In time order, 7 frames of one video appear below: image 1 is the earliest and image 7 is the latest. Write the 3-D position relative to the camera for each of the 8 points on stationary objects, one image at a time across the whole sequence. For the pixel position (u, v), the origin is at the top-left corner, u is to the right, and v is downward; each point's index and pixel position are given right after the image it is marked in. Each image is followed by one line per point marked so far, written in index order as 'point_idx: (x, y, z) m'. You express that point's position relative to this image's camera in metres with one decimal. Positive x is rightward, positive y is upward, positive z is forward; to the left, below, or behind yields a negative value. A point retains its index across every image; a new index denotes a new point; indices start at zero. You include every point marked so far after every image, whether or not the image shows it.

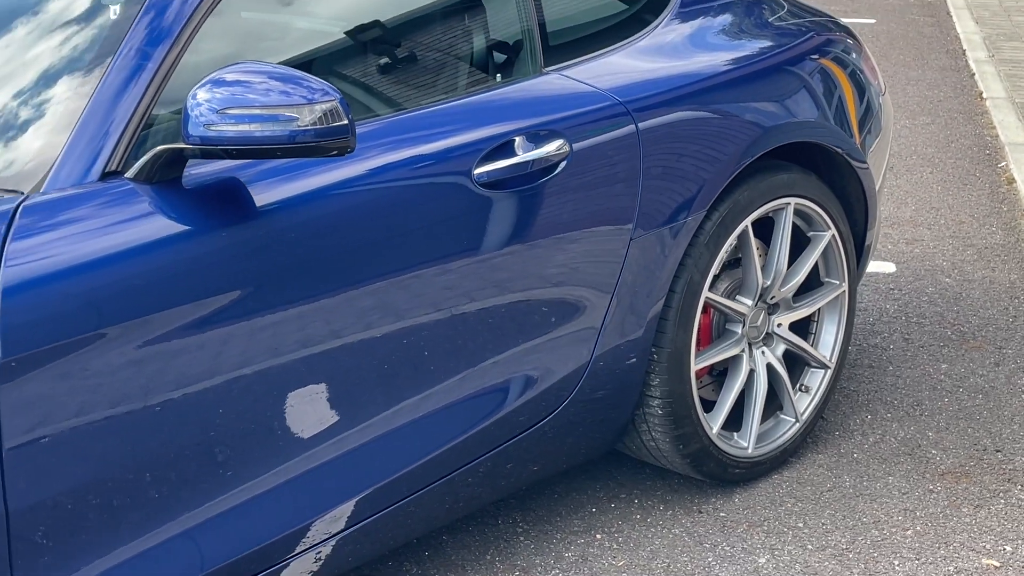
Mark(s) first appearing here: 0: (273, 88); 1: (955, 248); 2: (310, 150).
0: (-0.3, +0.3, +1.8) m
1: (+1.3, +0.1, +4.2) m
2: (-0.3, +0.2, +1.9) m
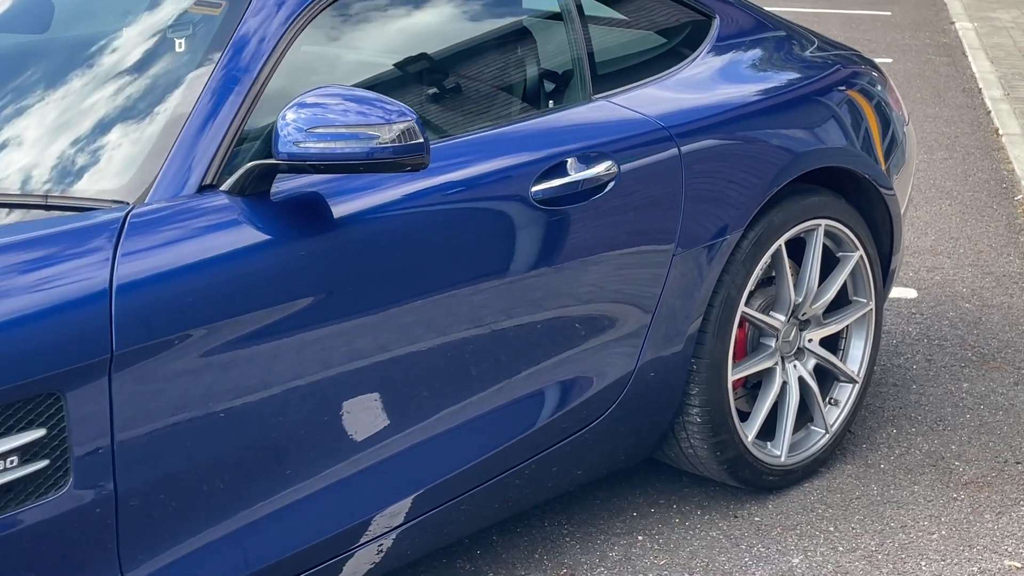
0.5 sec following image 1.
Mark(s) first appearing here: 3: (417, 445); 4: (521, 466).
0: (-0.2, +0.3, +2.0) m
1: (+1.4, 0.0, +4.3) m
2: (-0.2, +0.2, +2.0) m
3: (-0.2, -0.2, +2.3) m
4: (0.0, -0.3, +2.5) m
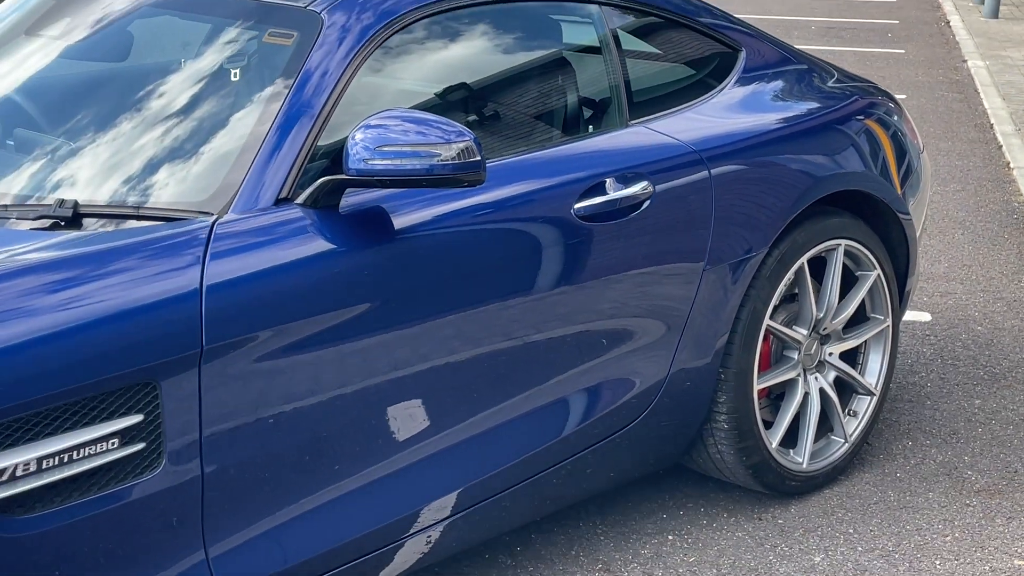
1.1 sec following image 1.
0: (-0.1, +0.2, +2.2) m
1: (+1.5, 0.0, +4.5) m
2: (-0.1, +0.2, +2.2) m
3: (-0.1, -0.3, +2.5) m
4: (+0.1, -0.3, +2.7) m
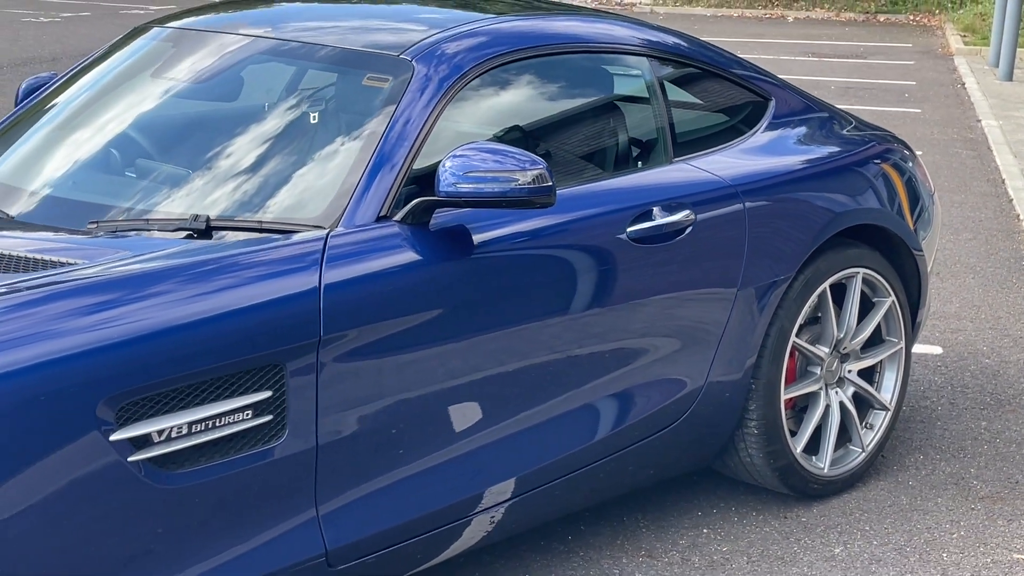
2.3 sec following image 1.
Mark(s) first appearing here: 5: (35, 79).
0: (0.0, +0.2, +2.6) m
1: (+1.6, -0.2, +4.8) m
2: (0.0, +0.2, +2.6) m
3: (0.0, -0.3, +2.8) m
4: (+0.2, -0.4, +3.1) m
5: (-1.2, +0.5, +3.7) m
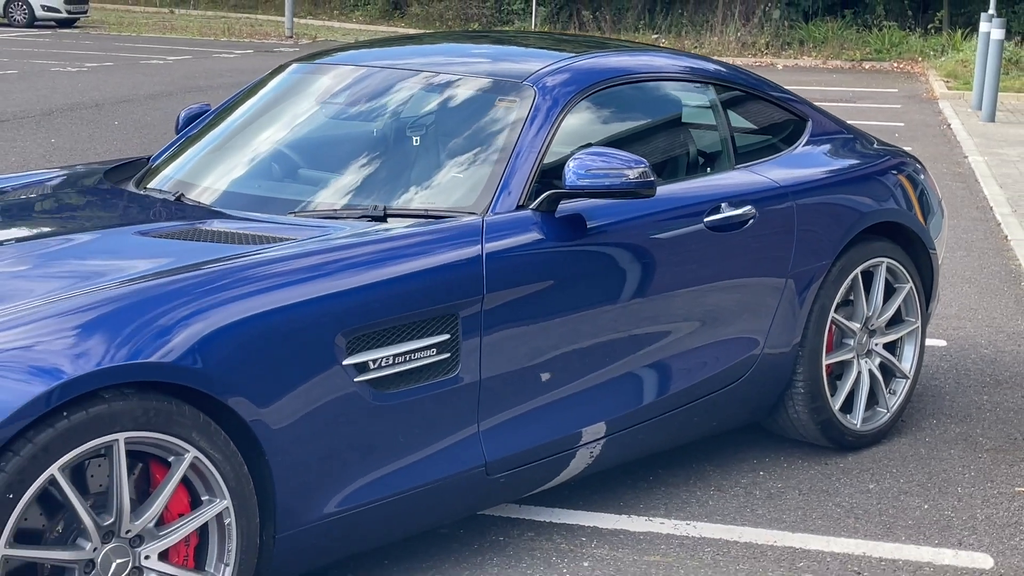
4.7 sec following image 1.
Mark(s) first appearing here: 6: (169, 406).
0: (+0.2, +0.3, +3.3) m
1: (+1.8, -0.2, +5.6) m
2: (+0.3, +0.2, +3.3) m
3: (+0.3, -0.2, +3.5) m
4: (+0.4, -0.3, +3.7) m
5: (-1.0, +0.5, +4.4) m
6: (-0.6, -0.2, +2.5) m
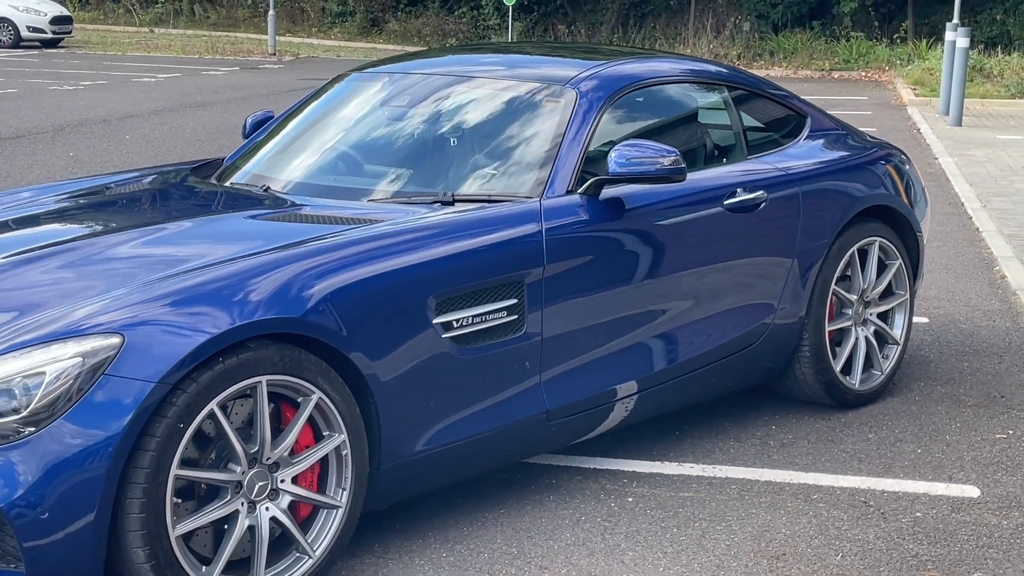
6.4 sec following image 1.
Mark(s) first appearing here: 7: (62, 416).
0: (+0.4, +0.4, +3.8) m
1: (+1.9, -0.1, +6.1) m
2: (+0.4, +0.3, +3.8) m
3: (+0.4, -0.2, +4.1) m
4: (+0.6, -0.2, +4.3) m
5: (-0.9, +0.6, +4.9) m
6: (-0.4, -0.1, +3.1) m
7: (-0.8, -0.2, +2.7) m
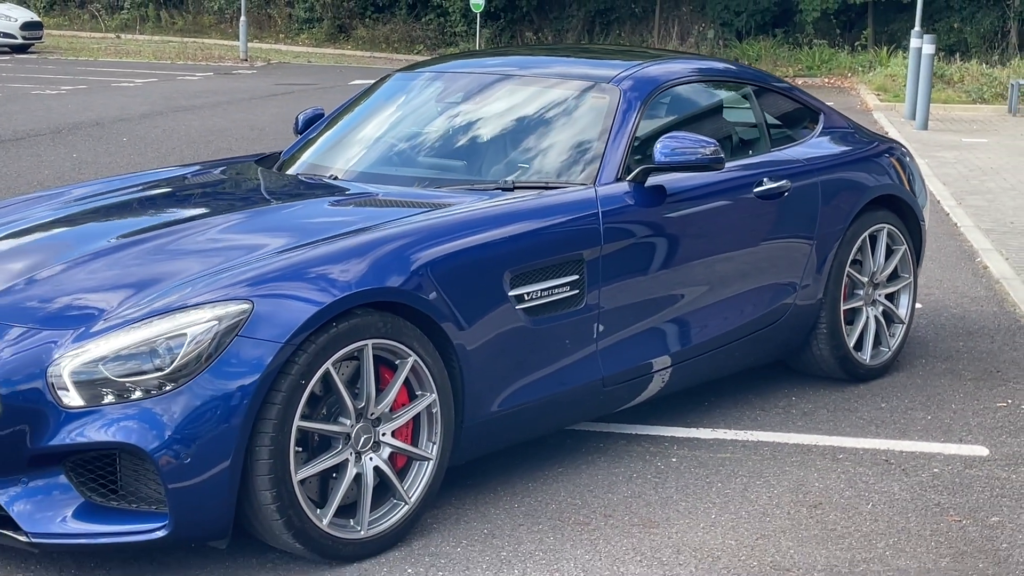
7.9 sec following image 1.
0: (+0.5, +0.4, +4.2) m
1: (+2.0, 0.0, +6.5) m
2: (+0.6, +0.3, +4.2) m
3: (+0.5, -0.1, +4.4) m
4: (+0.7, -0.2, +4.7) m
5: (-0.7, +0.6, +5.2) m
6: (-0.3, -0.1, +3.4) m
7: (-0.7, -0.2, +3.1) m
